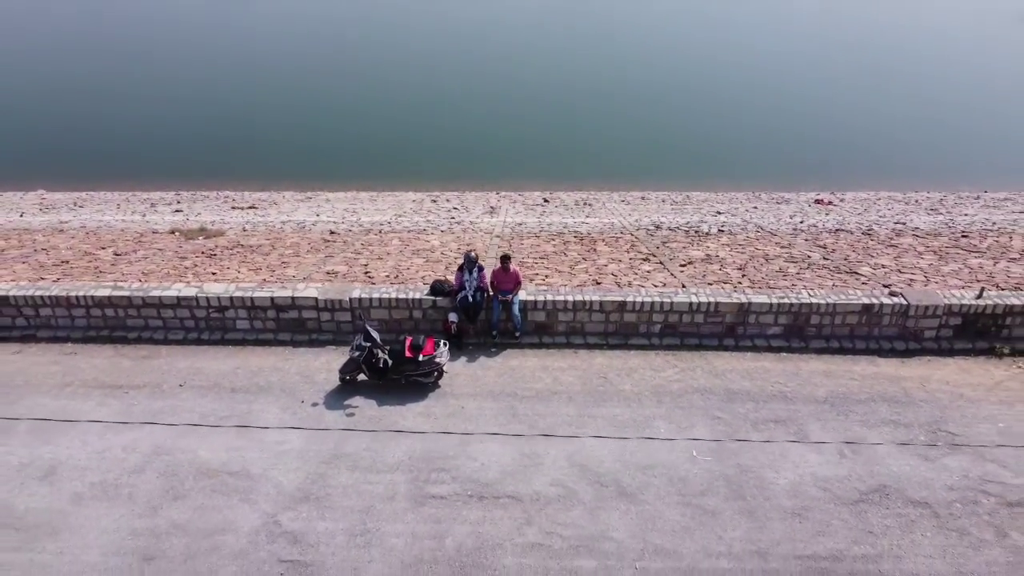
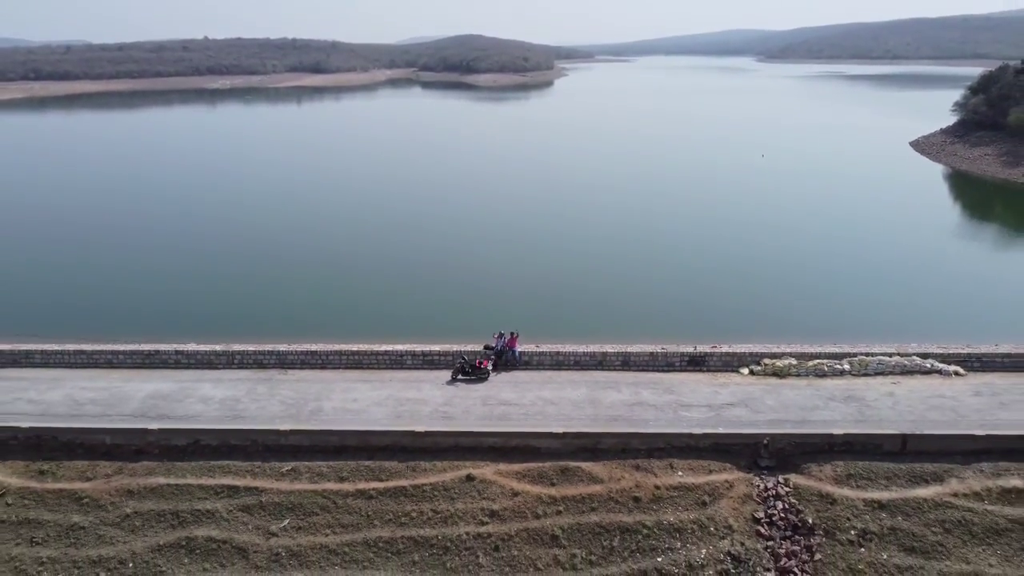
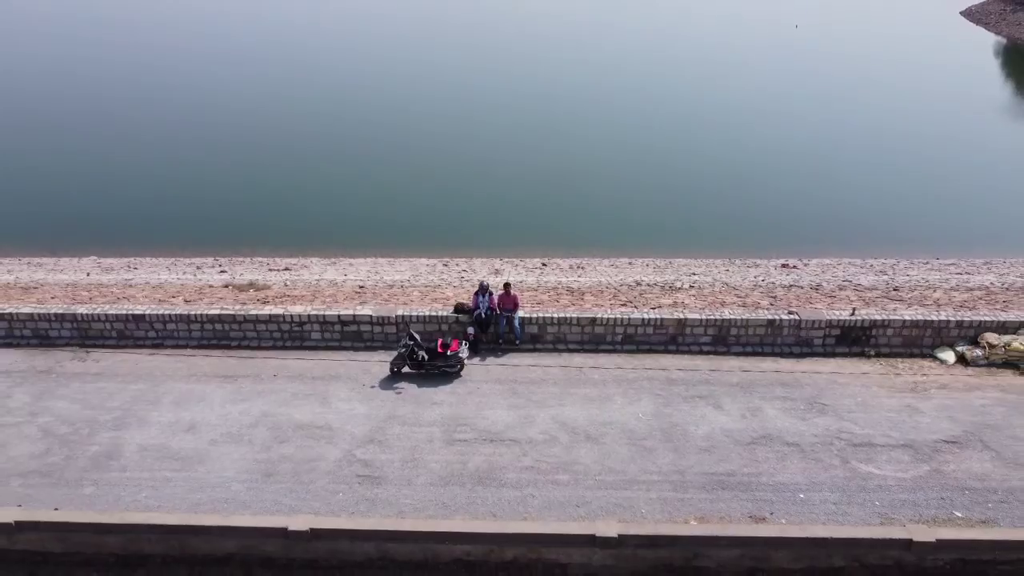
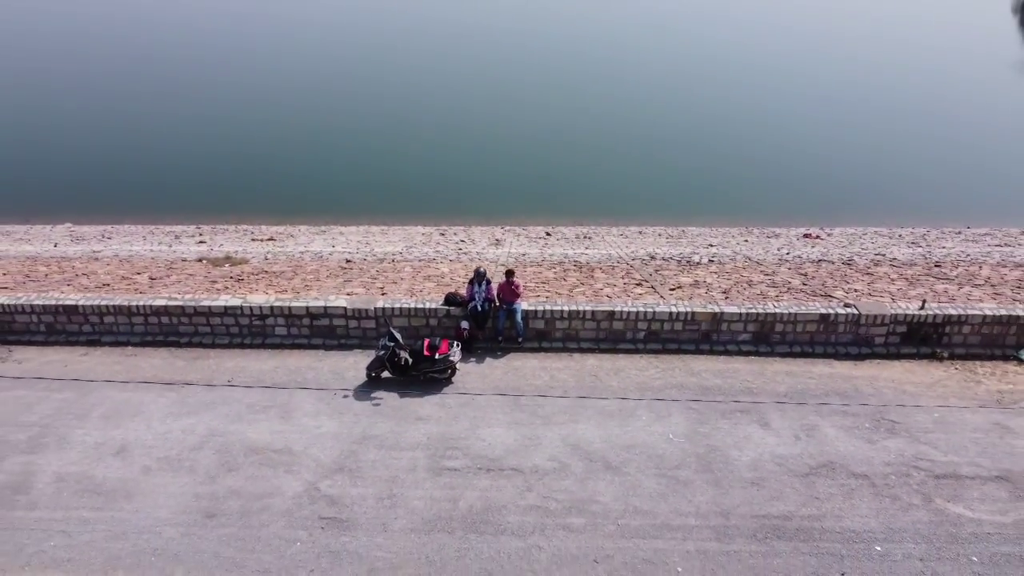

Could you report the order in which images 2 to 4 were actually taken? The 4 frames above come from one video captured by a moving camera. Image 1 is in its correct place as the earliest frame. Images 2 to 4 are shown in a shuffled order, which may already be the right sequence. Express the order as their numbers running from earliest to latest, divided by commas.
4, 3, 2
